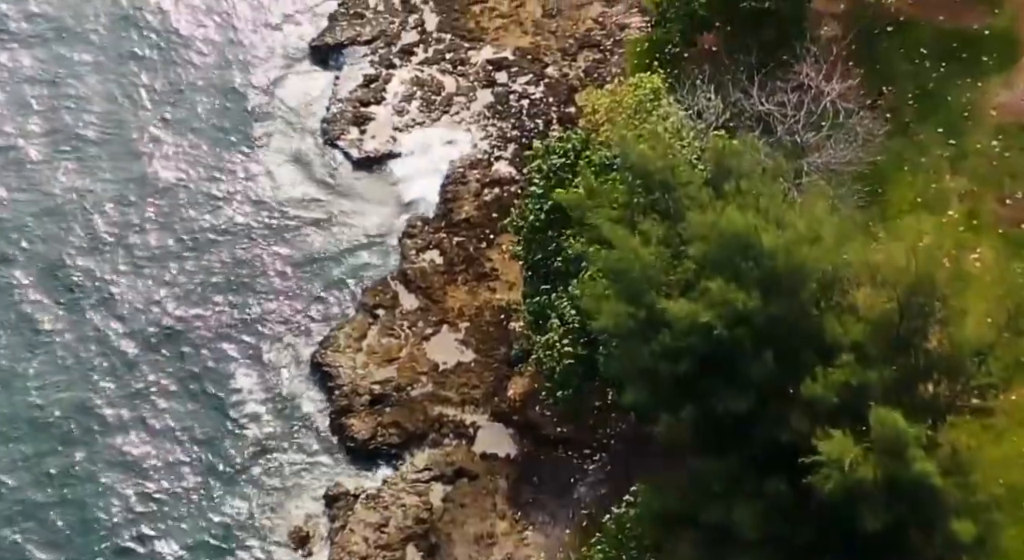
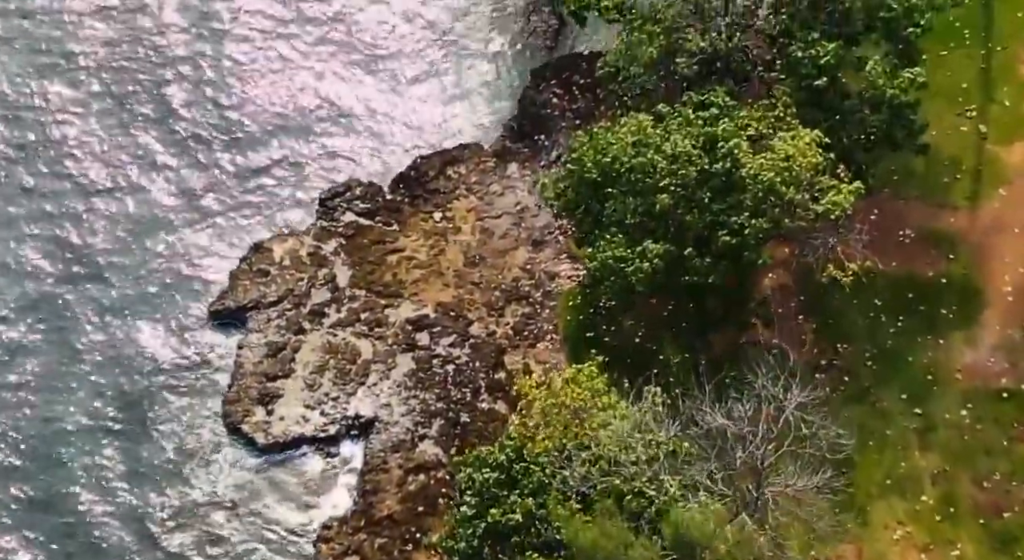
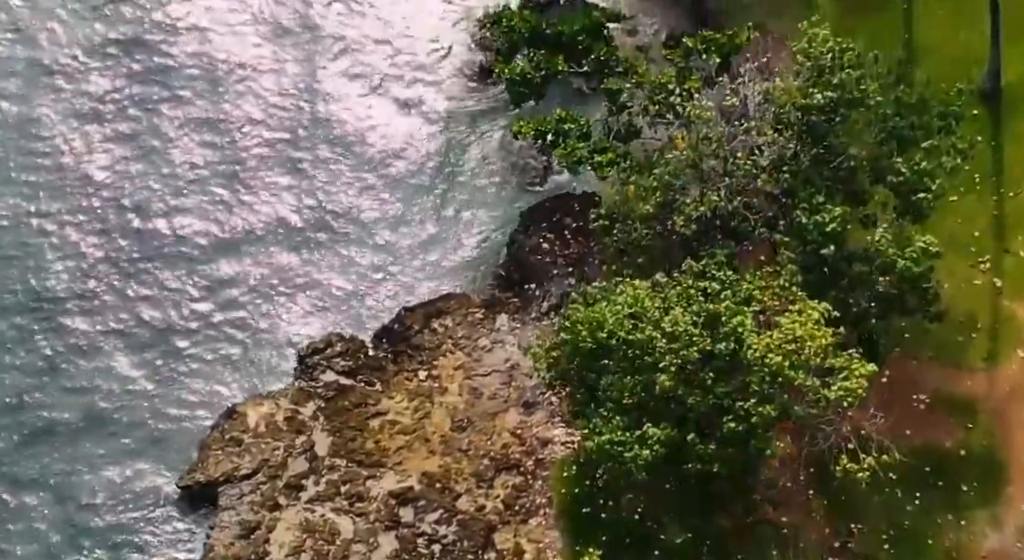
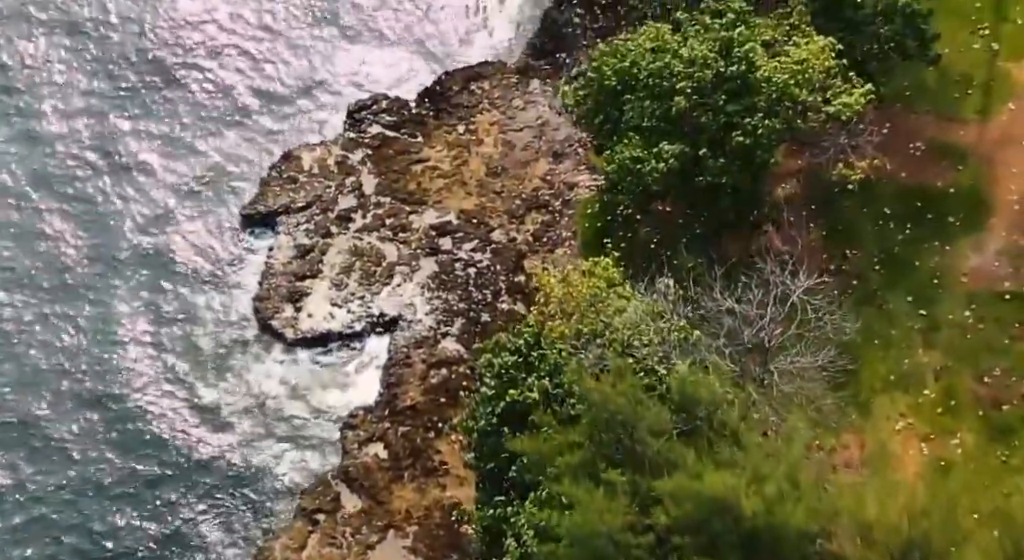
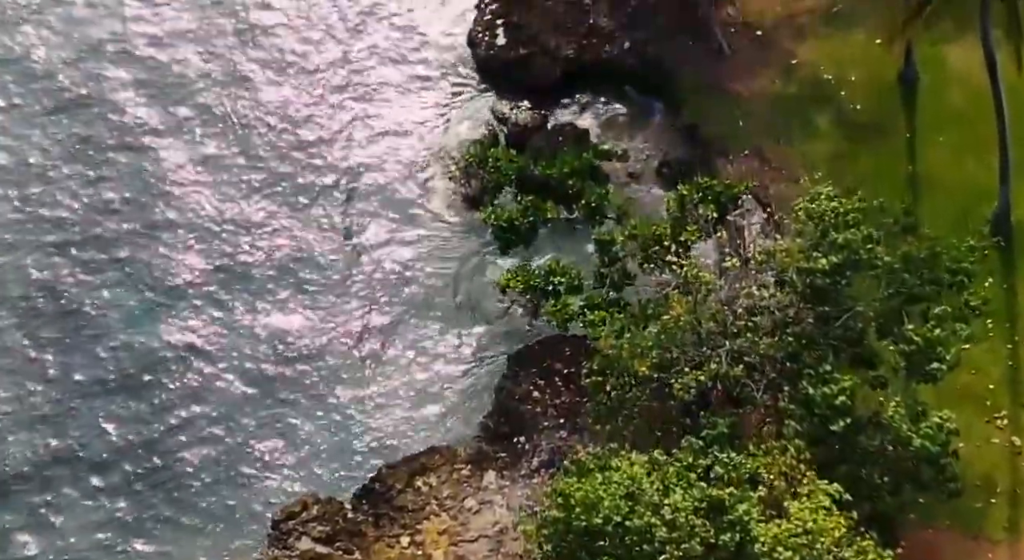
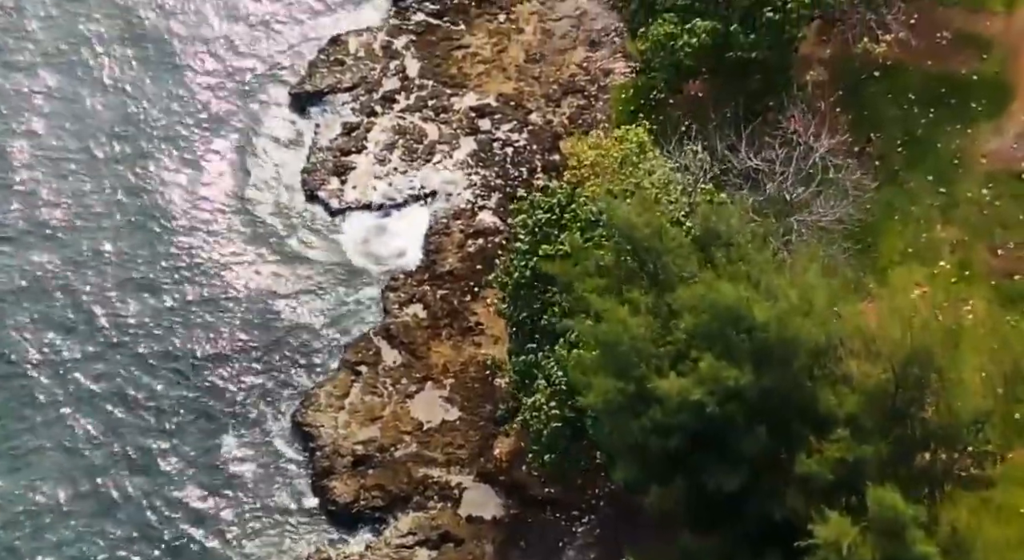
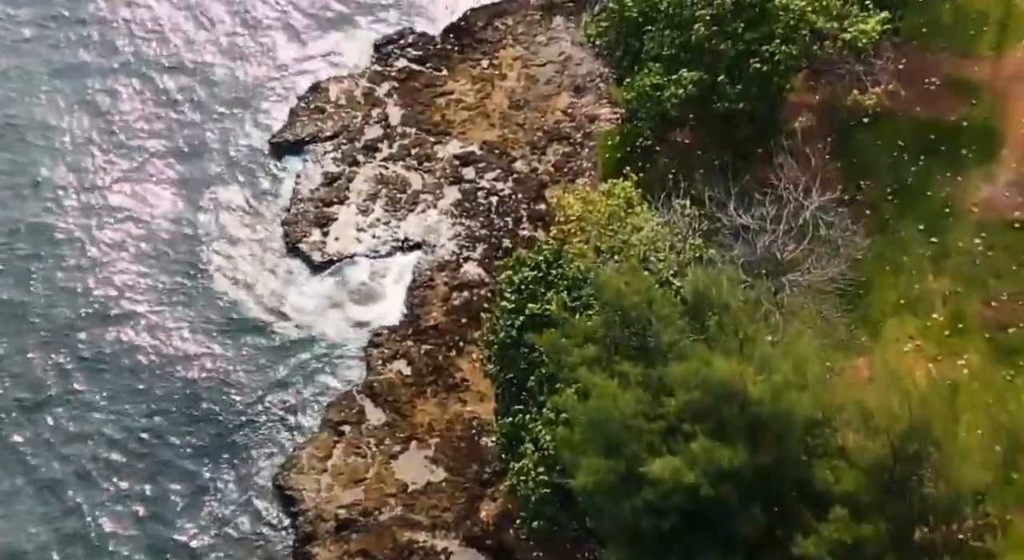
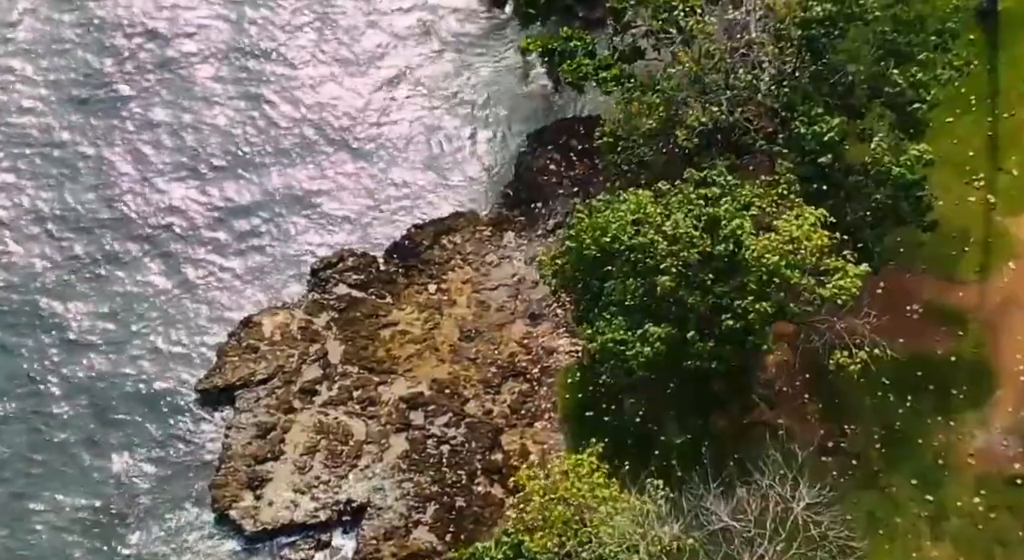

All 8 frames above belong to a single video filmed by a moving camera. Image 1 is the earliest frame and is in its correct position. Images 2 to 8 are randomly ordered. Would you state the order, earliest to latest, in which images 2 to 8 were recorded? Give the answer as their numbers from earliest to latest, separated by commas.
6, 7, 4, 2, 8, 3, 5
